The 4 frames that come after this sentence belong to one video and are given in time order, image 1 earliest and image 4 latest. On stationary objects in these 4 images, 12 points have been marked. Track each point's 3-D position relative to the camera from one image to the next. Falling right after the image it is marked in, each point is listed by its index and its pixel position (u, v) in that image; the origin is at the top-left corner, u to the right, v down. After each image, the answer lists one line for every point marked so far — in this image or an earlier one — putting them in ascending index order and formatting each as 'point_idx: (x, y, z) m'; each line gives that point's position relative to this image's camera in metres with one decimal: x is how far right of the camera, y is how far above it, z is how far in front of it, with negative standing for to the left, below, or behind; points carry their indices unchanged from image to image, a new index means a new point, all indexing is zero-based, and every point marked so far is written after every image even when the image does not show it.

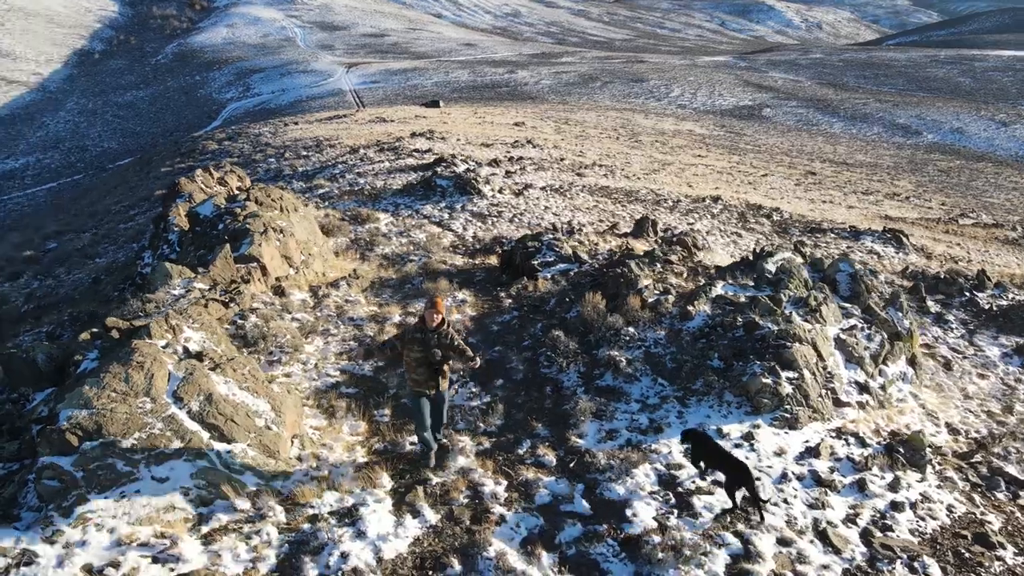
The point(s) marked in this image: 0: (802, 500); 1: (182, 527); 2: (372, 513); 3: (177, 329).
0: (+2.8, -2.1, +7.2) m
1: (-2.6, -1.9, +5.7) m
2: (-1.2, -1.9, +6.2) m
3: (-3.4, -0.4, +7.5) m
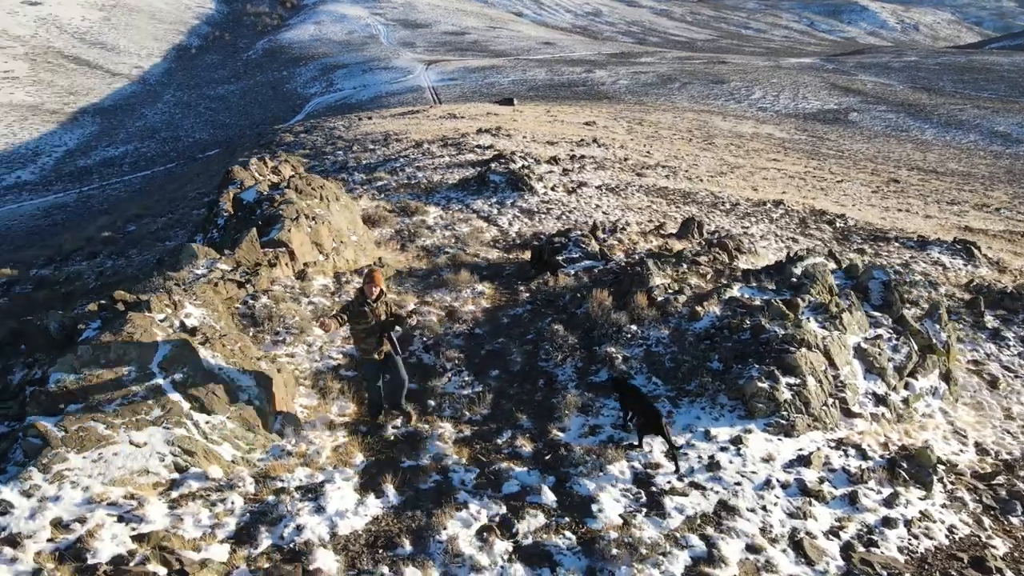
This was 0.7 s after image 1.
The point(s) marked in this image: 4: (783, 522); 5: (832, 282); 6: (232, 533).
0: (+2.5, -2.1, +7.0) m
1: (-2.9, -1.6, +6.0) m
2: (-1.5, -1.7, +6.3) m
3: (-3.6, -0.2, +7.9) m
4: (+2.5, -2.2, +6.8) m
5: (+5.0, +0.1, +11.5) m
6: (-2.2, -1.9, +5.7) m
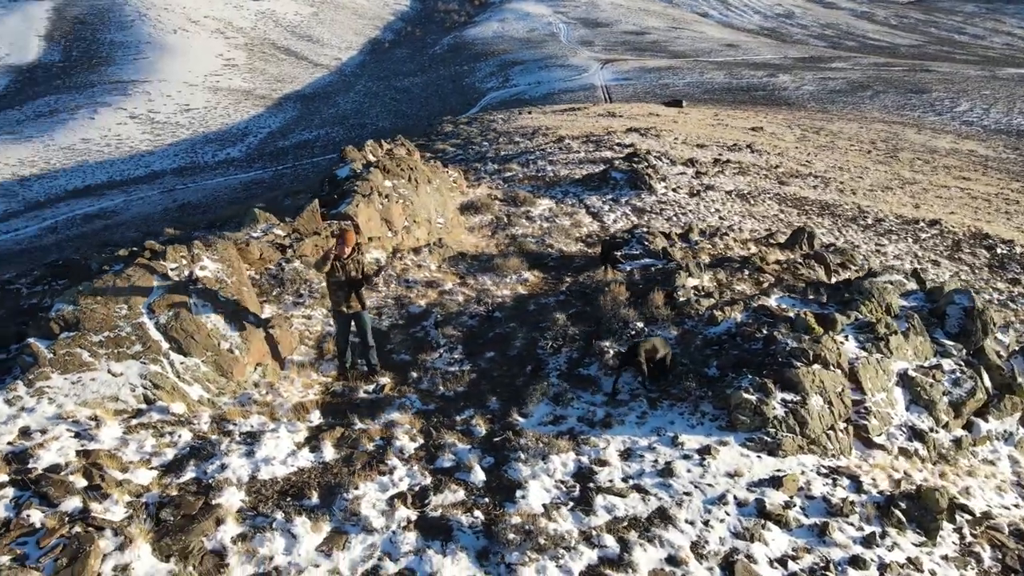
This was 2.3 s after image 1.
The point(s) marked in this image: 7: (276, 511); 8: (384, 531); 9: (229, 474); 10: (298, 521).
0: (+1.9, -2.1, +6.5) m
1: (-3.6, -1.2, +6.6) m
2: (-2.2, -1.4, +6.7) m
3: (-3.7, +0.4, +8.6) m
4: (+1.8, -2.2, +6.3) m
5: (+5.4, -0.2, +10.4) m
6: (-2.9, -1.5, +6.2) m
7: (-1.9, -1.8, +5.8) m
8: (-1.0, -1.9, +5.8) m
9: (-2.4, -1.6, +6.2) m
10: (-1.7, -1.8, +5.7) m
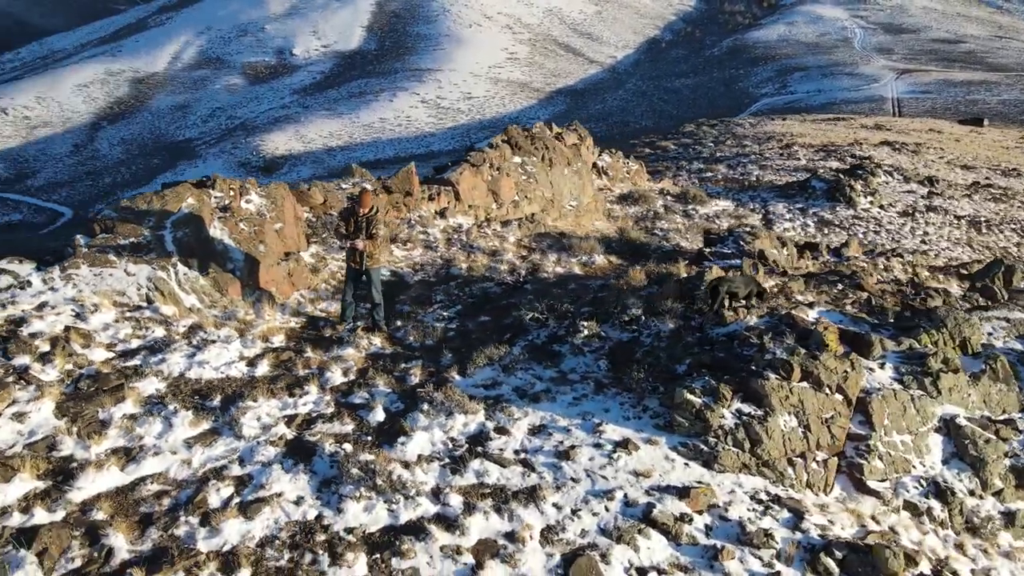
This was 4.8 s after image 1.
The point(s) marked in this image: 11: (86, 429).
0: (+0.7, -1.9, +6.0) m
1: (-4.3, -0.2, +7.8) m
2: (-2.9, -0.6, +7.4) m
3: (-3.5, +1.3, +9.7) m
4: (+0.6, -1.9, +5.8) m
5: (+5.5, -0.6, +8.5) m
6: (-3.8, -0.6, +7.3) m
7: (-3.0, -1.0, +6.5) m
8: (-2.2, -1.3, +6.3) m
9: (-3.3, -0.8, +7.0) m
10: (-2.8, -1.1, +6.4) m
11: (-3.5, -1.1, +6.0) m
